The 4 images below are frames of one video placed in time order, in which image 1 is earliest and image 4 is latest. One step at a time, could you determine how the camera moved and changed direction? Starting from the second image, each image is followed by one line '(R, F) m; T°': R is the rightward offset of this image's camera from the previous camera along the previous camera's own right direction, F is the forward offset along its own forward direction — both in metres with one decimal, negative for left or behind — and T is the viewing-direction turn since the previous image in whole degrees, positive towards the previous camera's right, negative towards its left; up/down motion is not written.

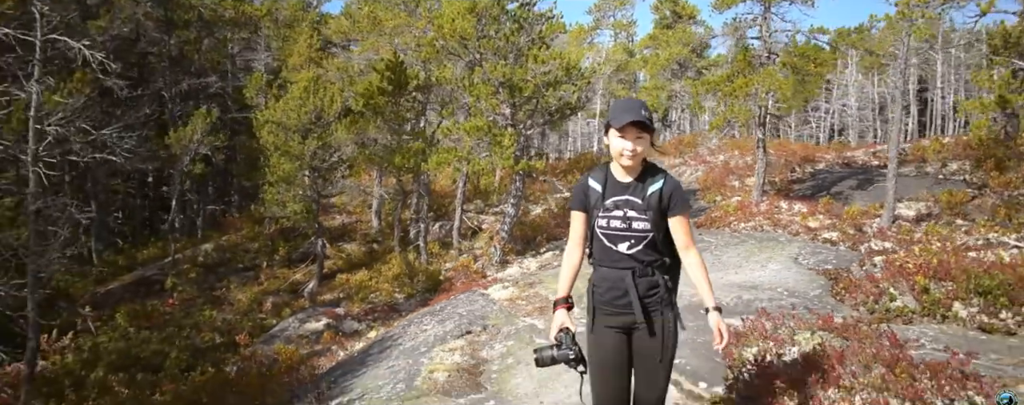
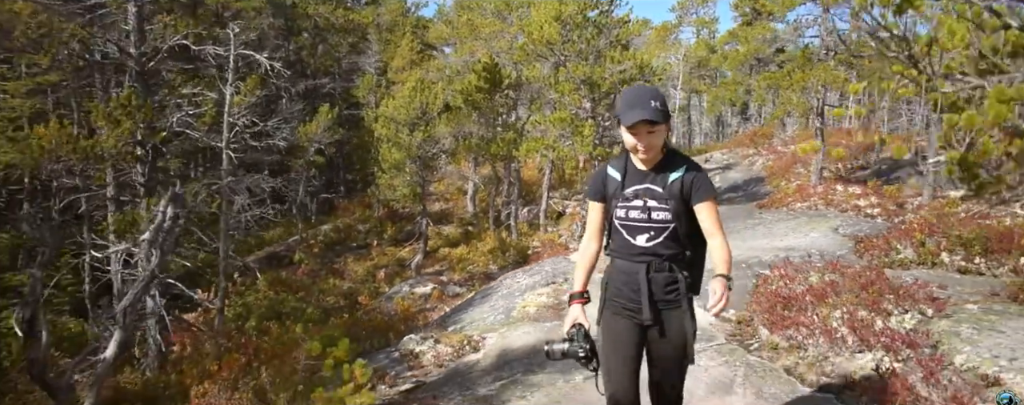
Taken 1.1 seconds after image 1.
(+0.2, -2.7) m; -7°
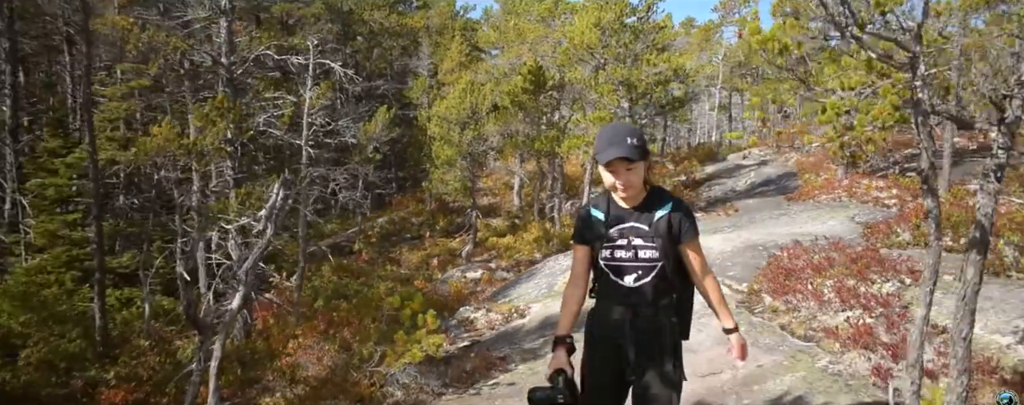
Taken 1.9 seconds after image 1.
(+0.1, -1.7) m; -4°
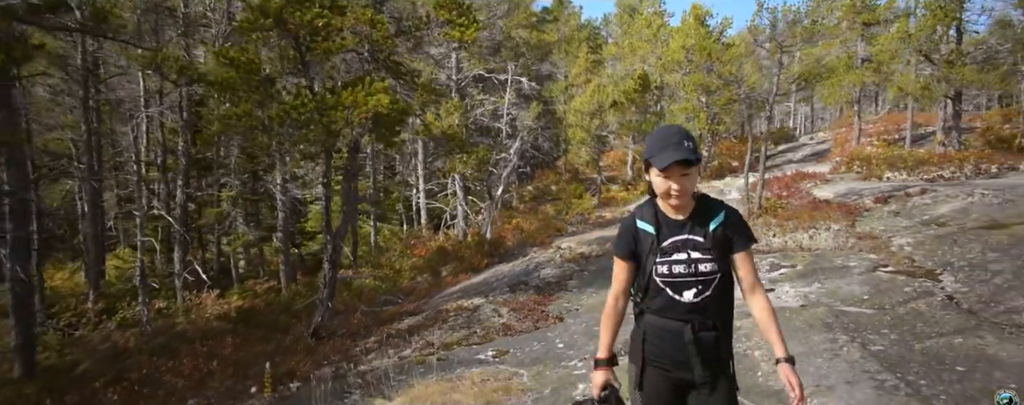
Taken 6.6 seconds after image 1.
(+0.1, -11.3) m; -9°
